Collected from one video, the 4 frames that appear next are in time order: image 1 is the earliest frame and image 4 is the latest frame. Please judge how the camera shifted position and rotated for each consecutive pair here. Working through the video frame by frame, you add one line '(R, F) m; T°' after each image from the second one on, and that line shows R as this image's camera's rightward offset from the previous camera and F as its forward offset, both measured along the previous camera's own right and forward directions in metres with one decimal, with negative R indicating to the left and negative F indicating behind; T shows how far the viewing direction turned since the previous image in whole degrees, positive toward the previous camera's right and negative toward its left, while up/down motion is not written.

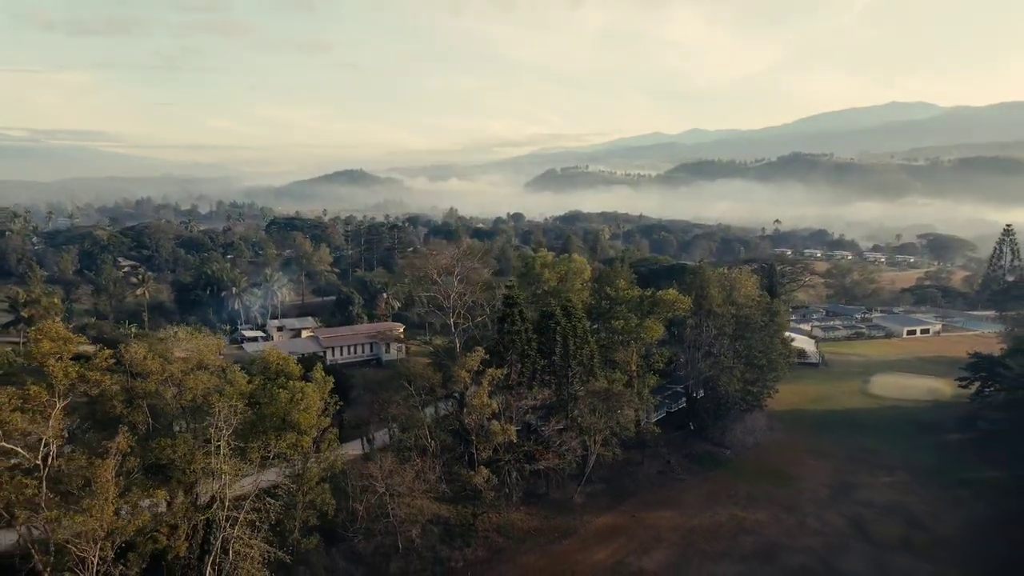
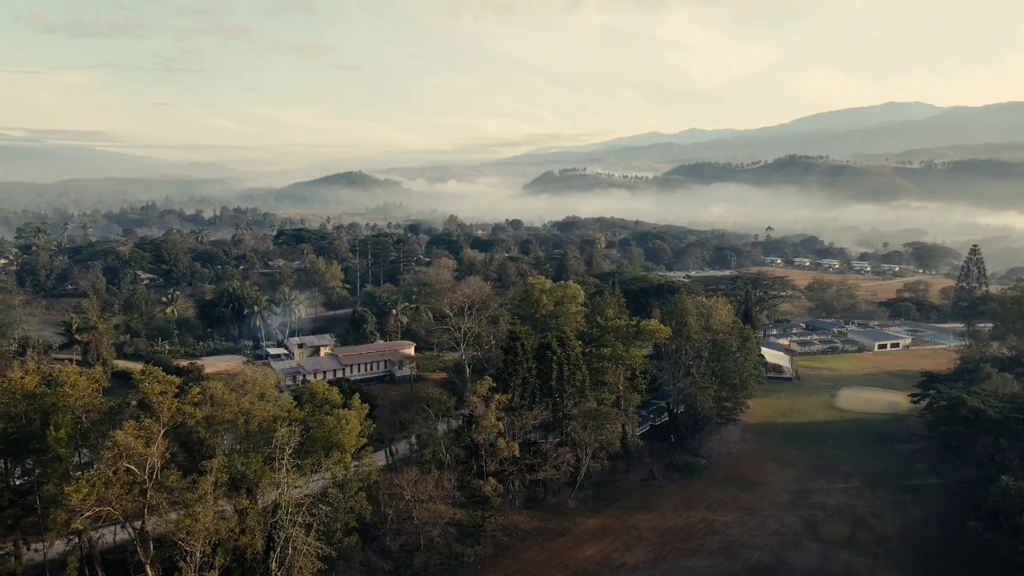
(-0.1, -4.3) m; 0°
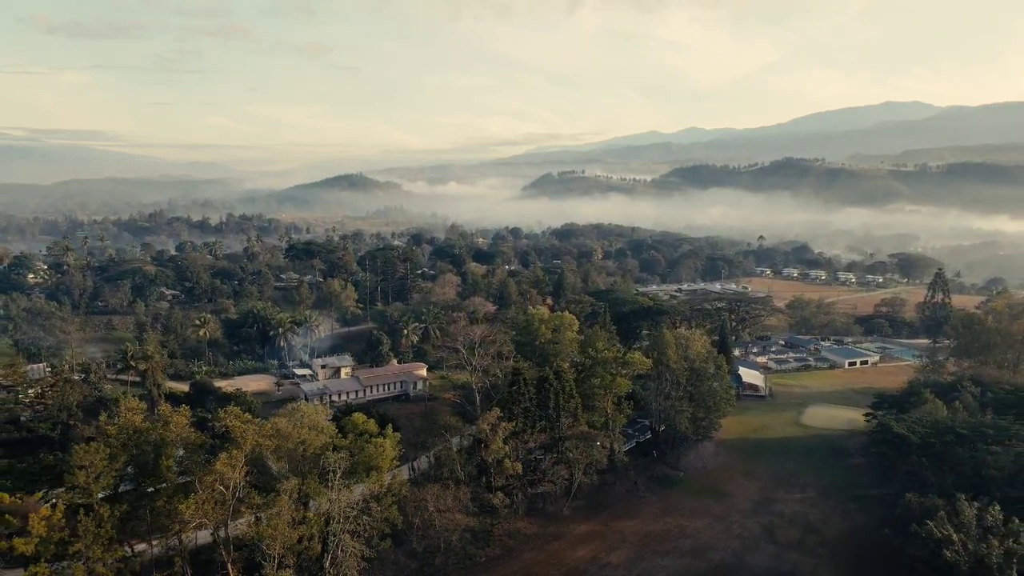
(-0.2, -5.6) m; 0°
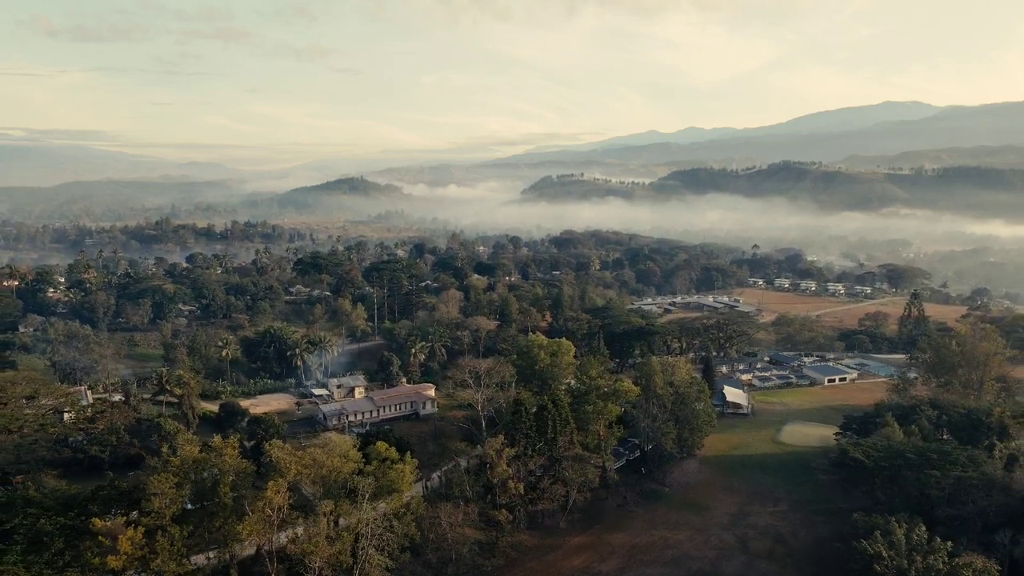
(-0.1, -4.5) m; 0°
